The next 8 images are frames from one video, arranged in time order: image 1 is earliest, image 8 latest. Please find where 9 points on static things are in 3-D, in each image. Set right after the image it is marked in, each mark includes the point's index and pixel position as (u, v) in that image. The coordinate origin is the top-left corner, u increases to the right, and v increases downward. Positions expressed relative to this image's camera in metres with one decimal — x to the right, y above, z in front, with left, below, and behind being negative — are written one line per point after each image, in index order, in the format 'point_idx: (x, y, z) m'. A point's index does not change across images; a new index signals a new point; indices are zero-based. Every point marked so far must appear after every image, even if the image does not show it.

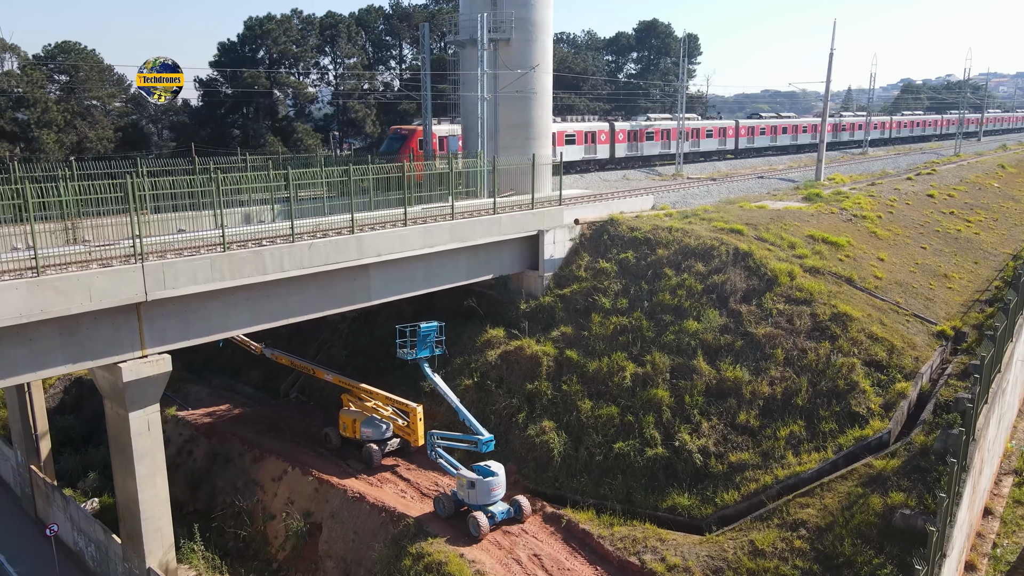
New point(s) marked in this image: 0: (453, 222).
0: (-1.4, +1.5, +17.3) m
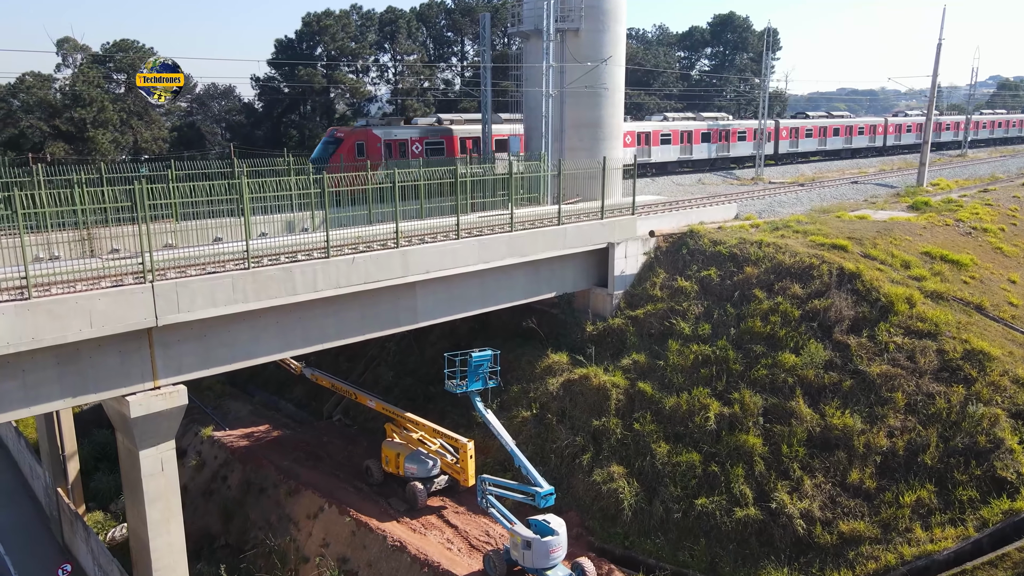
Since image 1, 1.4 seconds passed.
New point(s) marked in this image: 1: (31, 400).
0: (0.0, +1.1, +15.3) m
1: (-6.5, -1.5, +10.0) m
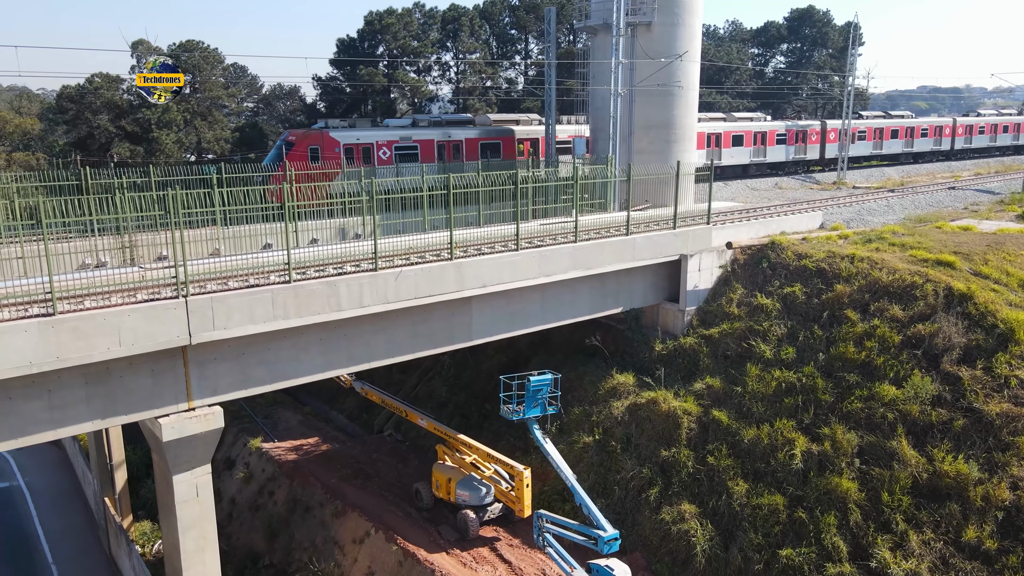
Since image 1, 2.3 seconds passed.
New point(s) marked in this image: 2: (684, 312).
0: (+1.2, +0.8, +14.1) m
1: (-5.8, -1.7, +9.3) m
2: (+3.7, -0.5, +15.9) m
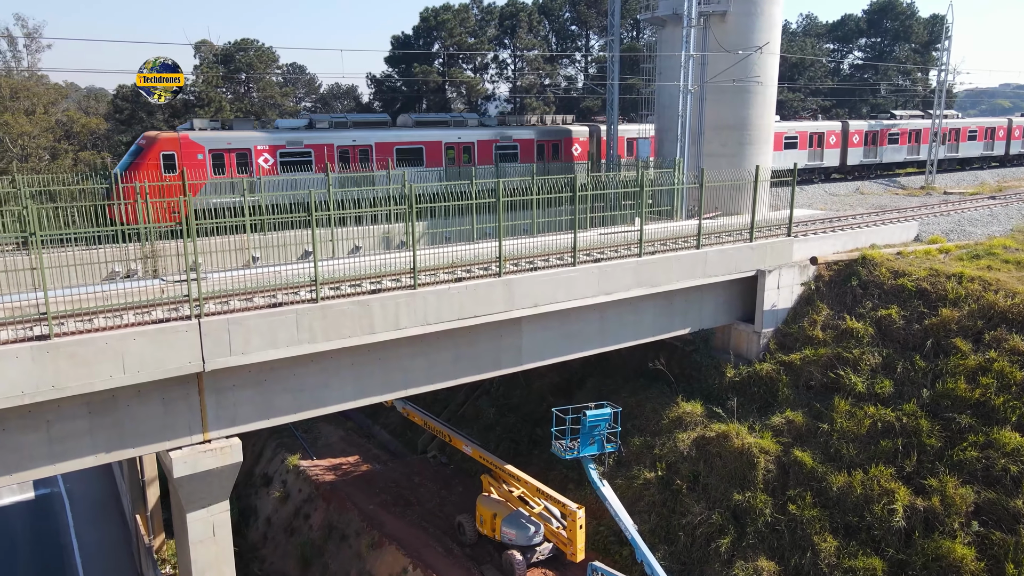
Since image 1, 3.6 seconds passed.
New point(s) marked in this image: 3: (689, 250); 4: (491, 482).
0: (+2.2, +0.5, +12.6) m
1: (-5.2, -1.9, +8.4) m
2: (+4.8, -0.9, +14.2) m
3: (+3.3, +0.7, +13.6) m
4: (-0.4, -3.6, +13.6) m
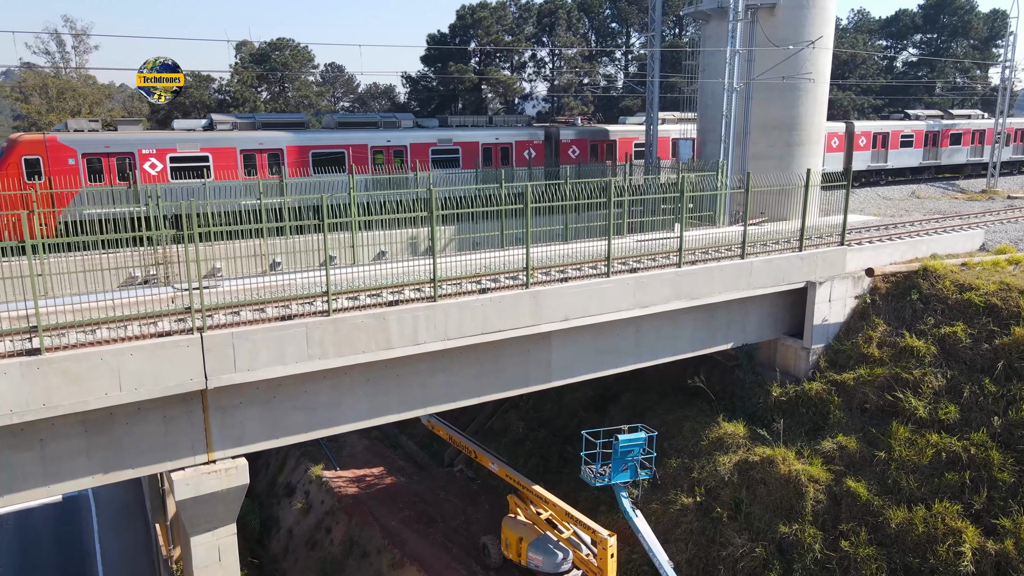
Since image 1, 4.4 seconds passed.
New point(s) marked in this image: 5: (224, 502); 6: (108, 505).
0: (+2.7, +0.3, +11.7) m
1: (-4.9, -2.0, +7.9) m
2: (+5.3, -1.1, +13.2) m
3: (+3.8, +0.5, +12.6) m
4: (+0.1, -3.7, +12.8) m
5: (-3.5, -2.6, +8.9) m
6: (-10.2, -5.5, +18.5) m
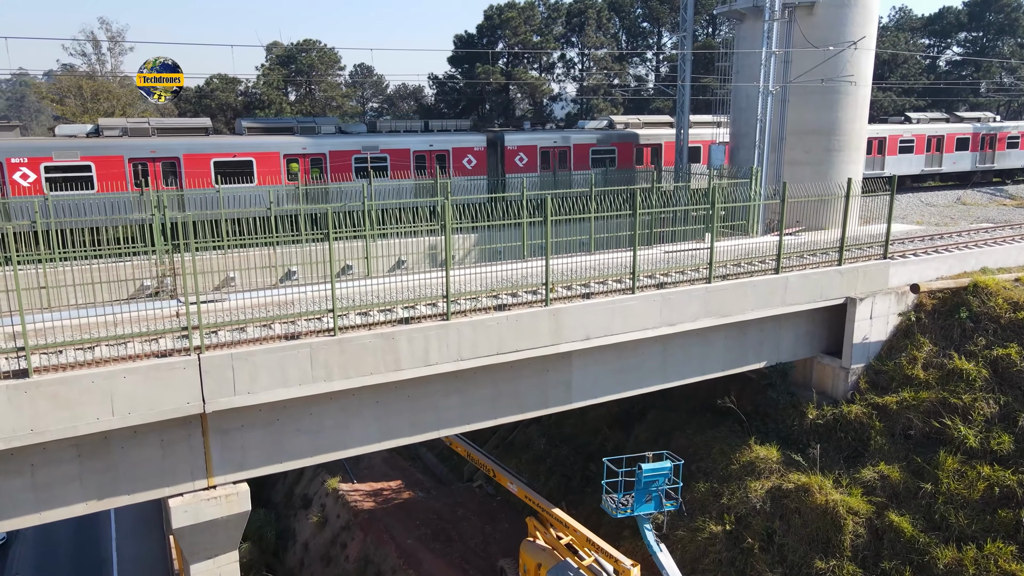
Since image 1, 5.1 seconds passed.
0: (+3.0, 0.0, +11.1) m
1: (-4.8, -2.2, +7.5) m
2: (+5.7, -1.4, +12.4) m
3: (+4.1, +0.2, +11.9) m
4: (+0.4, -4.0, +12.3) m
5: (-3.3, -2.8, +8.5) m
6: (-9.7, -5.7, +18.4) m
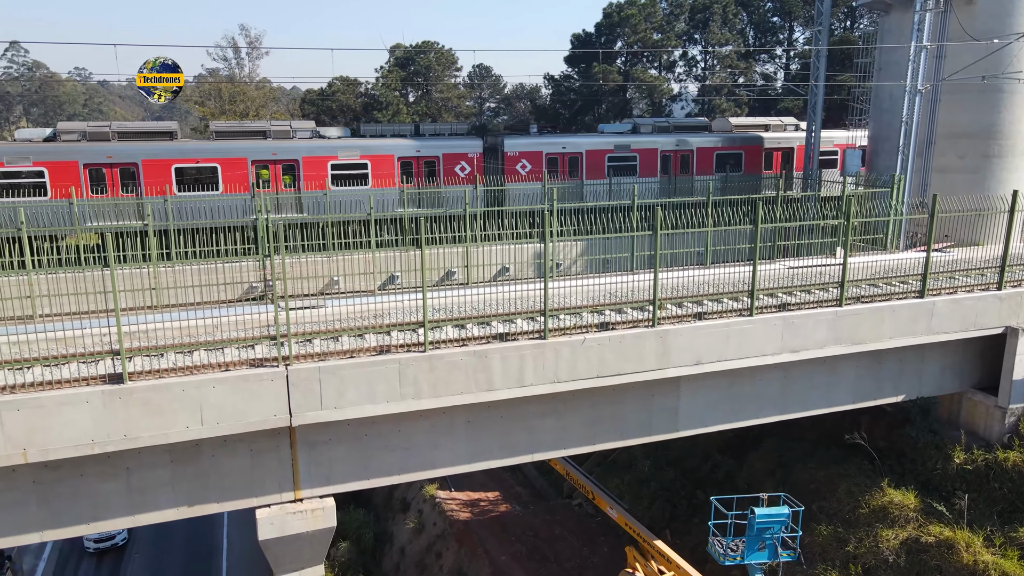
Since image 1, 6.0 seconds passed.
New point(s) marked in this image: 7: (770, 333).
0: (+4.4, -0.3, +9.9) m
1: (-3.9, -2.2, +7.6) m
2: (+7.2, -1.8, +10.8) m
3: (+5.7, -0.1, +10.5) m
4: (+2.0, -4.2, +11.5) m
5: (-2.3, -2.9, +8.3) m
6: (-7.1, -5.6, +19.1) m
7: (+3.4, -0.6, +9.6) m
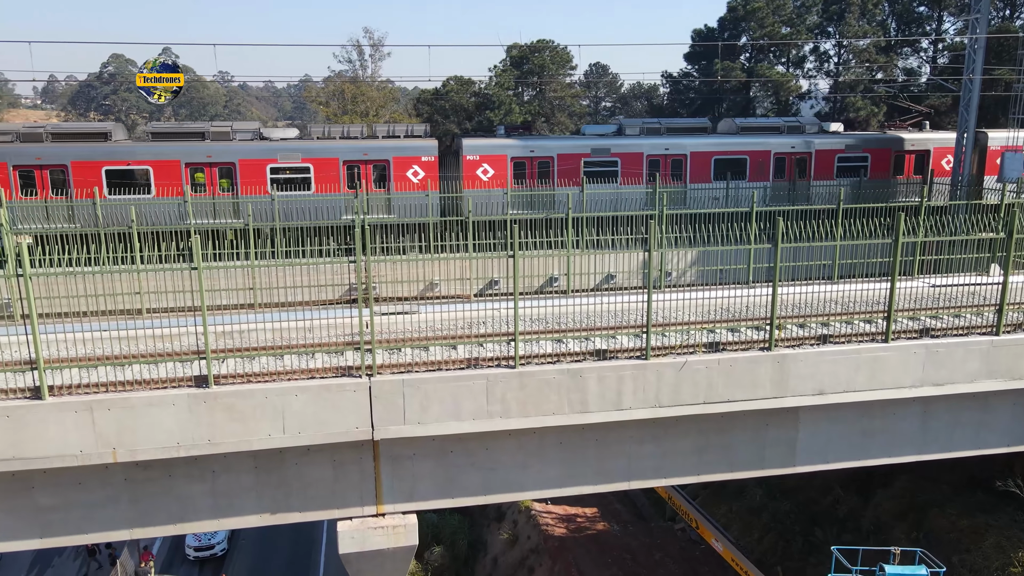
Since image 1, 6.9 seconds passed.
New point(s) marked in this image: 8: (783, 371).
0: (+5.6, -0.6, +8.5) m
1: (-3.0, -2.3, +7.5) m
2: (+8.5, -2.2, +9.0) m
3: (+7.0, -0.5, +9.0) m
4: (+3.3, -4.4, +10.5) m
5: (-1.3, -2.9, +8.0) m
6: (-4.6, -5.5, +19.4) m
7: (+4.6, -0.8, +8.4) m
8: (+3.0, -0.9, +8.0) m
